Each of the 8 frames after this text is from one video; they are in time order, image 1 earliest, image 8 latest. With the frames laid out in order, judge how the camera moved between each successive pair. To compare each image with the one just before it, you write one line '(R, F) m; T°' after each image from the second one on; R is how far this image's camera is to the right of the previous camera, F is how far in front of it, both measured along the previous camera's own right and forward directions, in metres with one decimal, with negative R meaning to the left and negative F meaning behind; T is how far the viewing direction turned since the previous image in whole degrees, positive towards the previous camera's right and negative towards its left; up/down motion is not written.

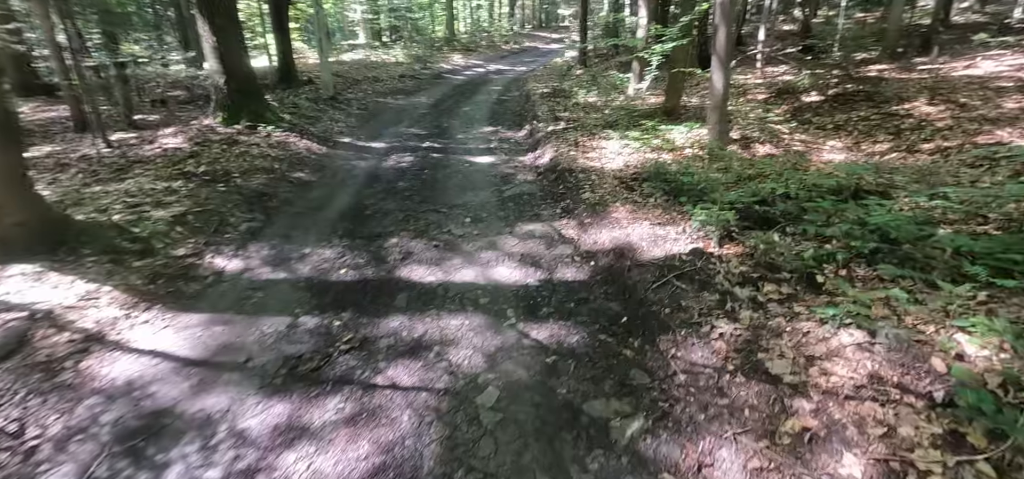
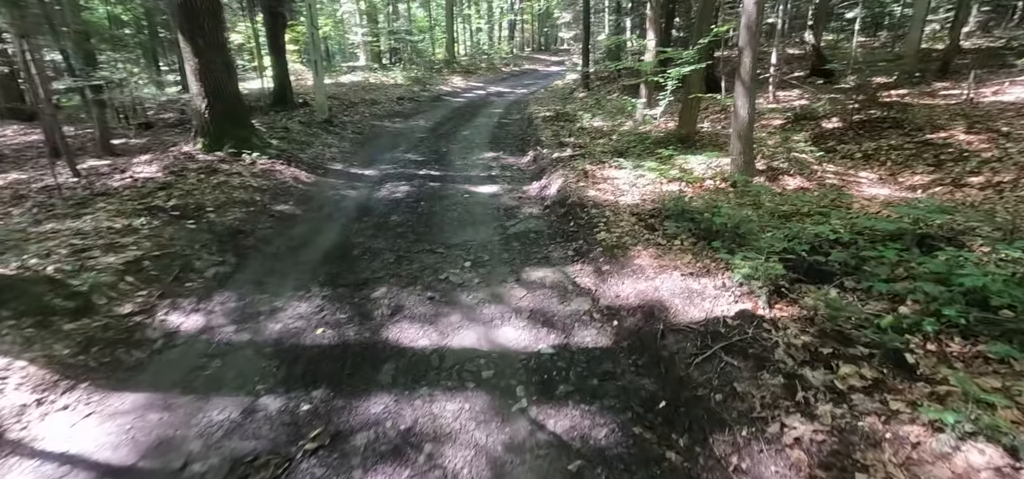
(-0.1, +0.8) m; 0°
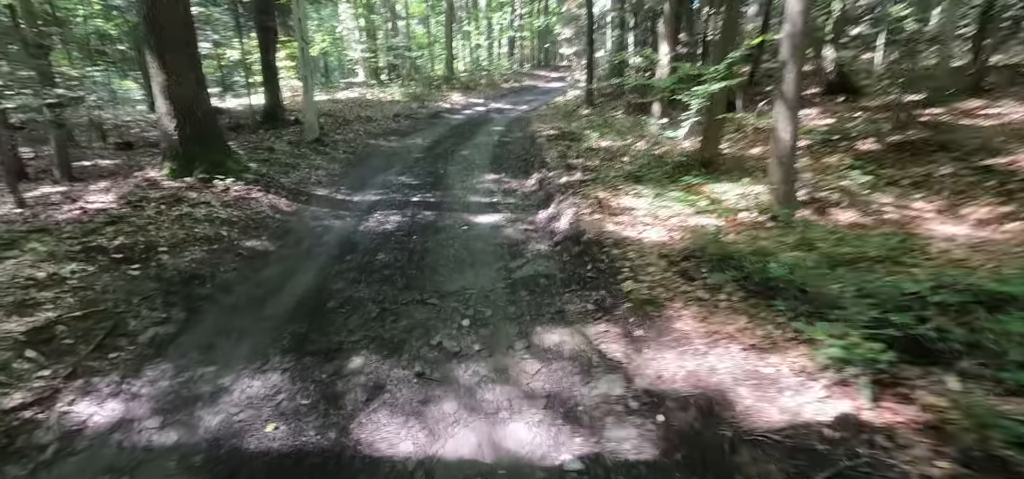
(-0.1, +1.1) m; 0°
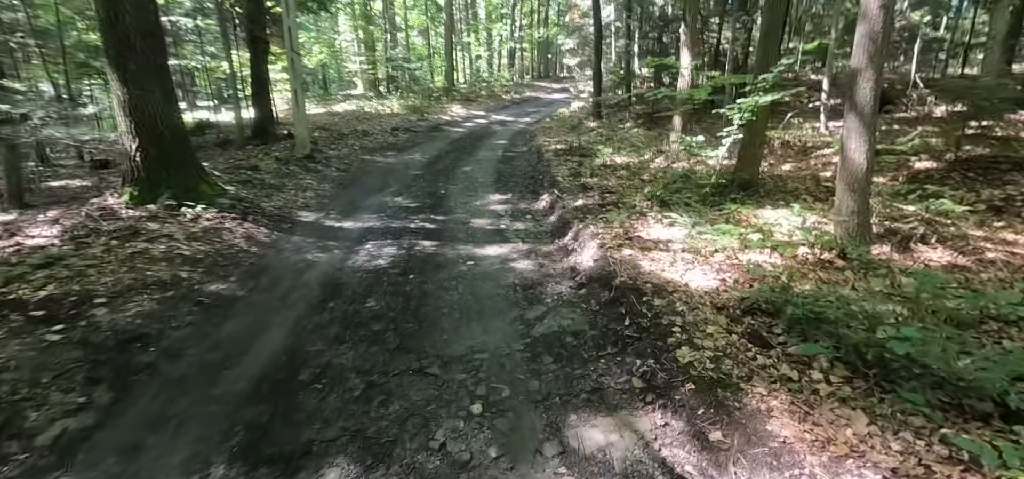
(-0.2, +1.1) m; 0°
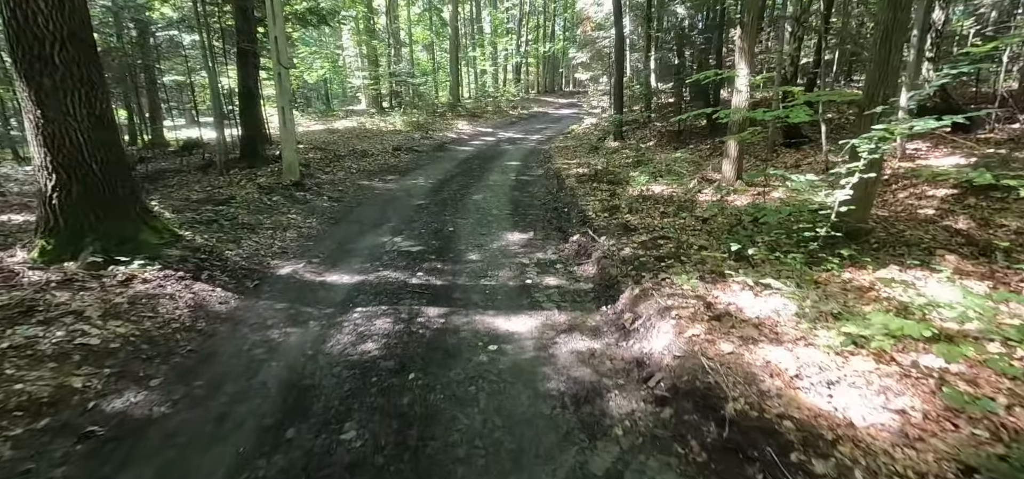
(-0.4, +1.9) m; 0°
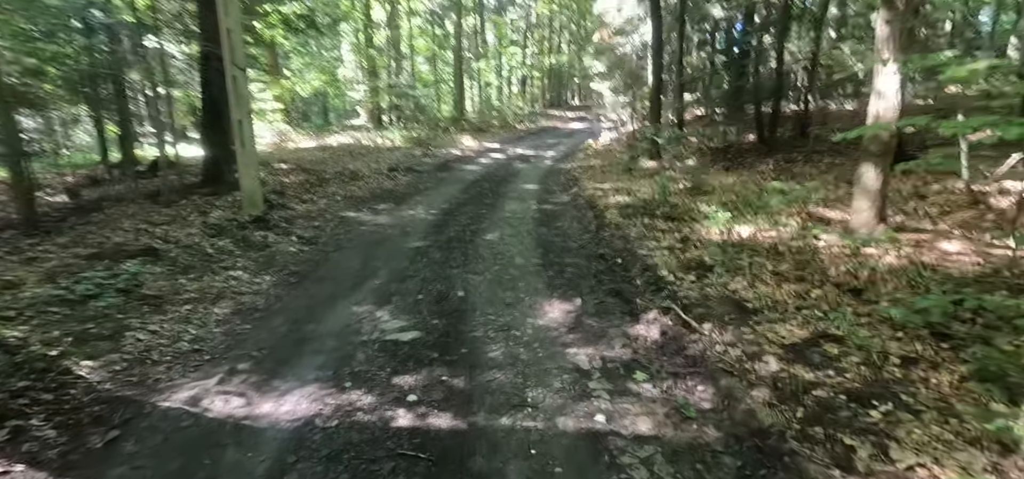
(-0.5, +3.0) m; 0°
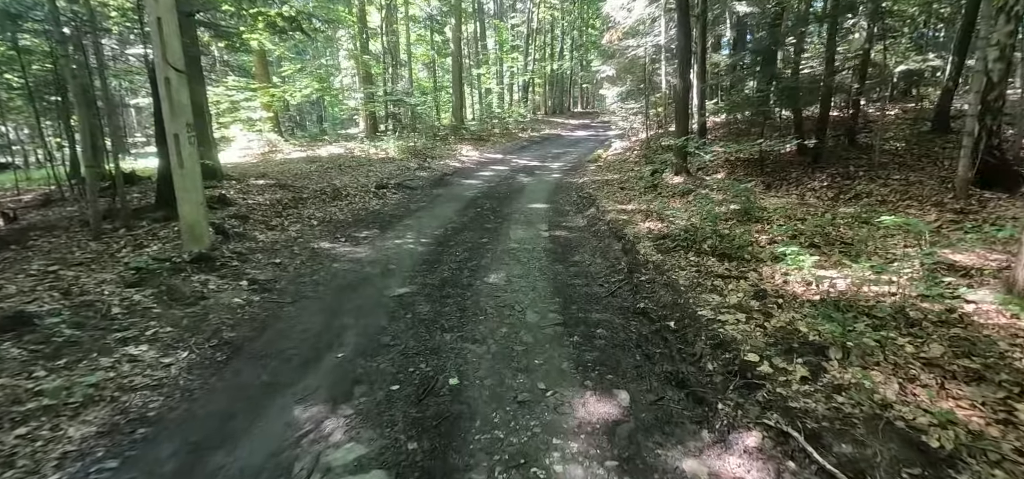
(-0.1, +2.1) m; 0°
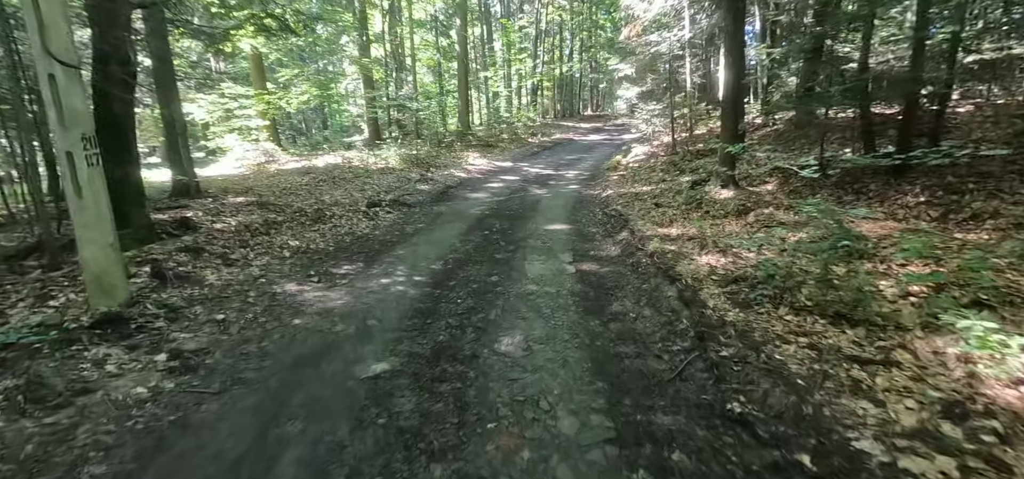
(-0.1, +2.2) m; -1°
